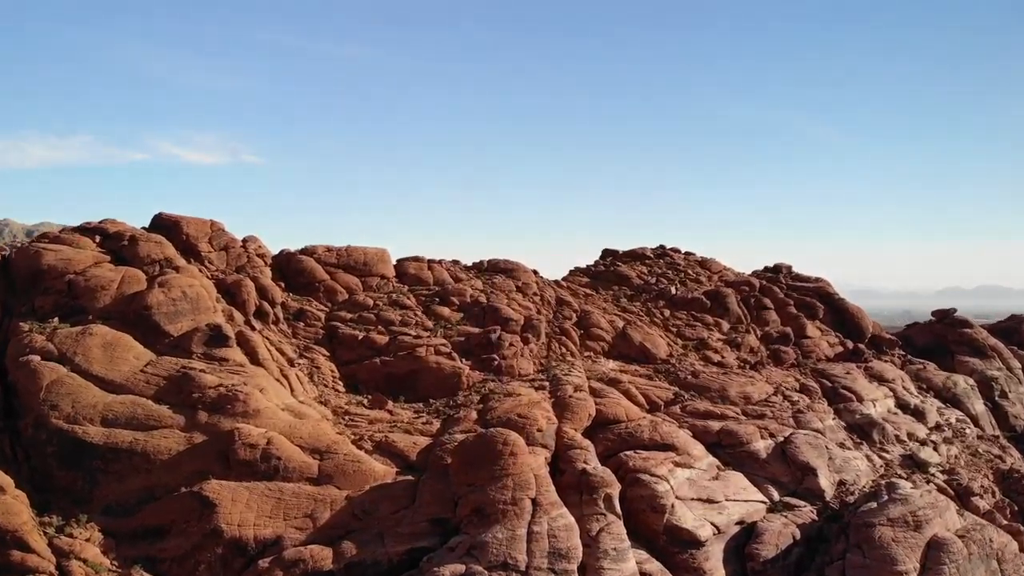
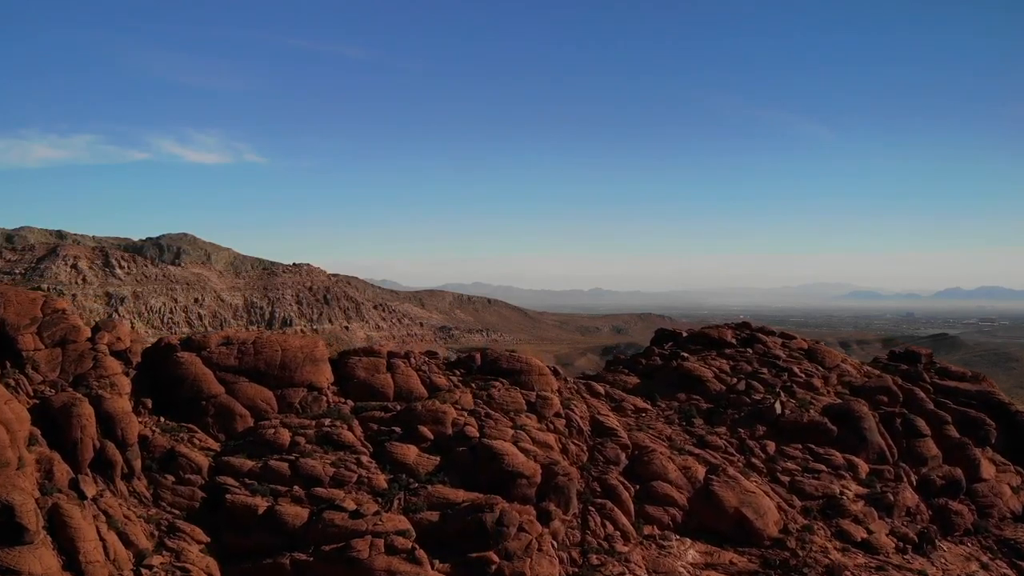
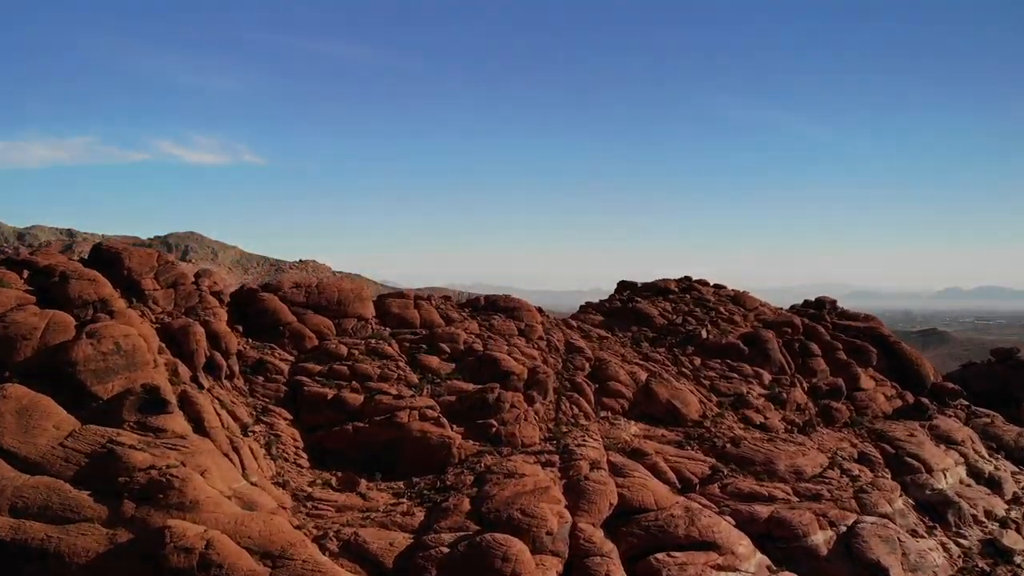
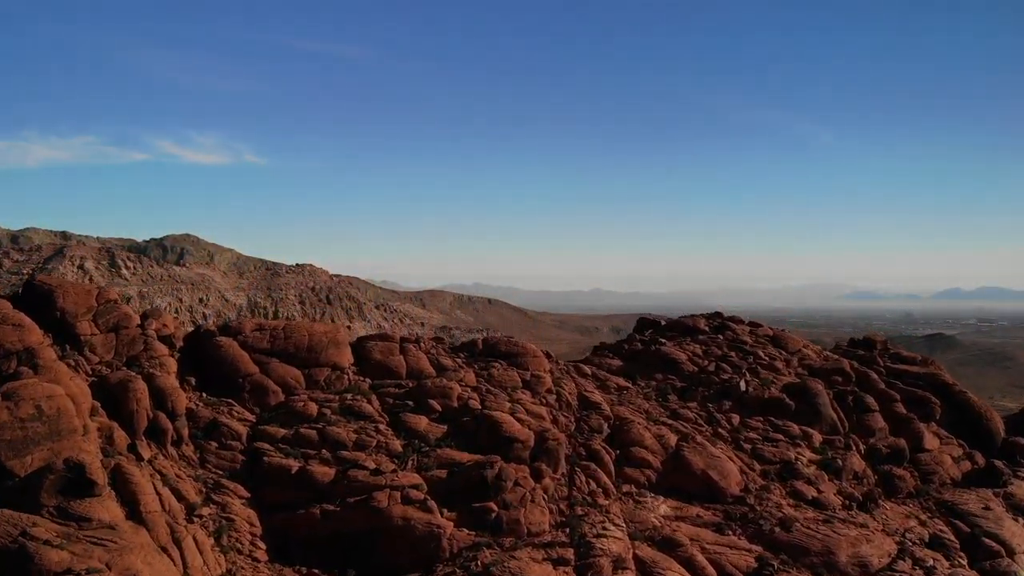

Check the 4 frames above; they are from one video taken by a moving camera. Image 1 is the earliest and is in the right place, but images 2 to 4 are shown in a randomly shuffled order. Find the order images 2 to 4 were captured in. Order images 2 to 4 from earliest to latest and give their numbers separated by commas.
3, 4, 2
